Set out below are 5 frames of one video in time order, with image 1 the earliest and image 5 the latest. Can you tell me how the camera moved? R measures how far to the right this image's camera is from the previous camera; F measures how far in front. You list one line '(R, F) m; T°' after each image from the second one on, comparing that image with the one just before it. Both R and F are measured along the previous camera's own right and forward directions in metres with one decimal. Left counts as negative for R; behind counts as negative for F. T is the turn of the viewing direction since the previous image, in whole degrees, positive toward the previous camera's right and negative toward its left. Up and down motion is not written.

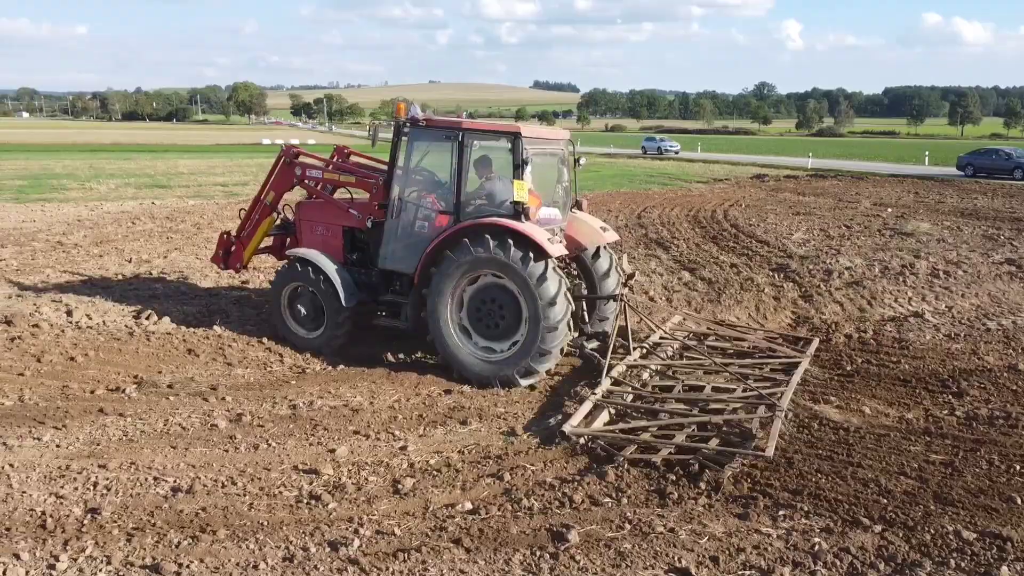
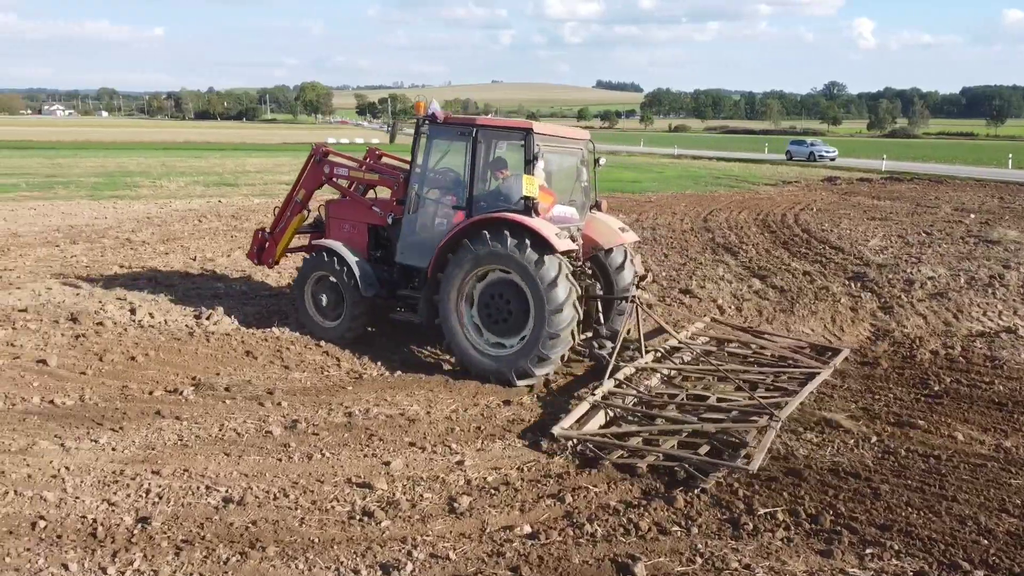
(0.0, +0.2) m; -4°
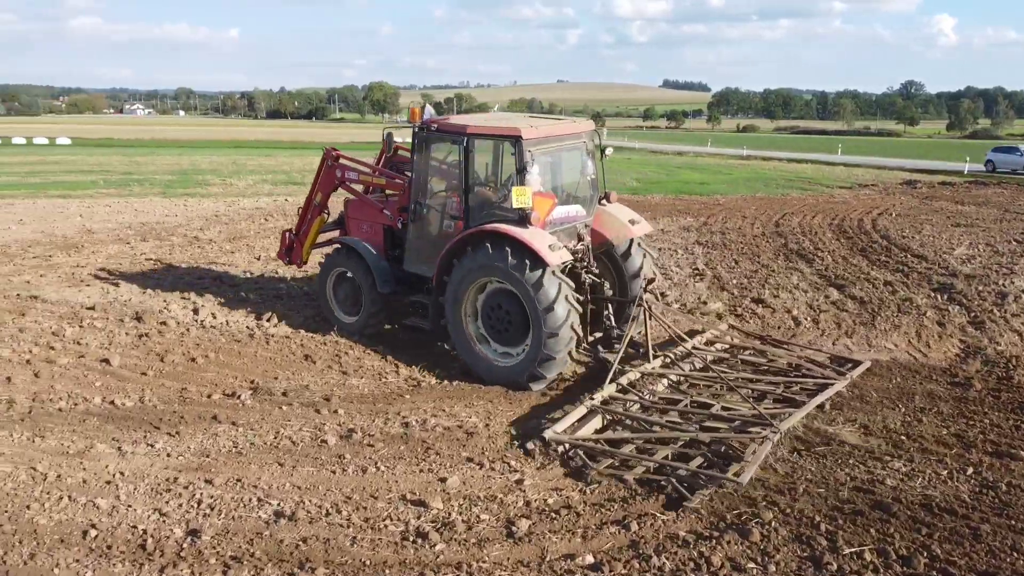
(0.0, +0.2) m; -4°
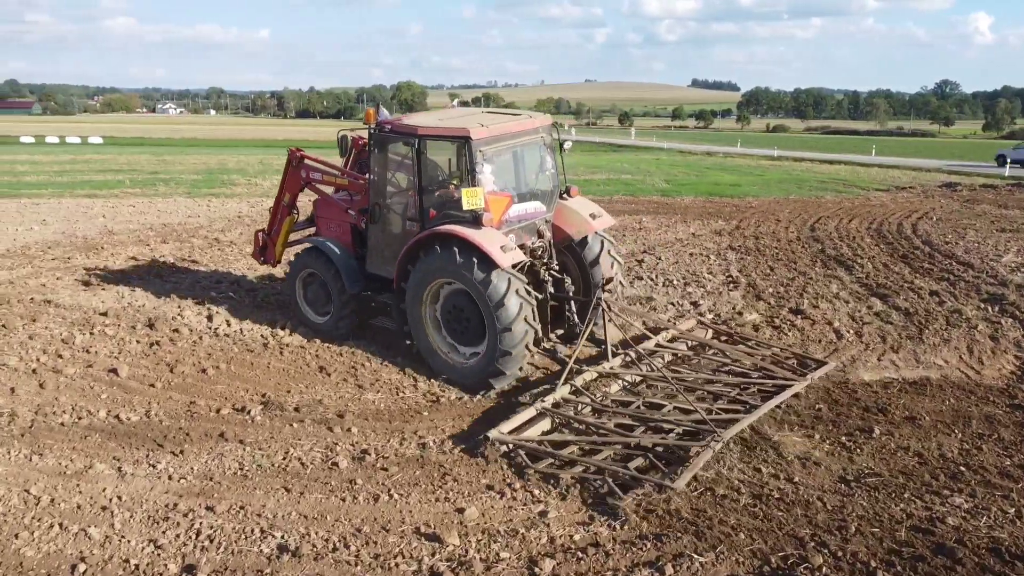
(0.0, +0.4) m; -2°
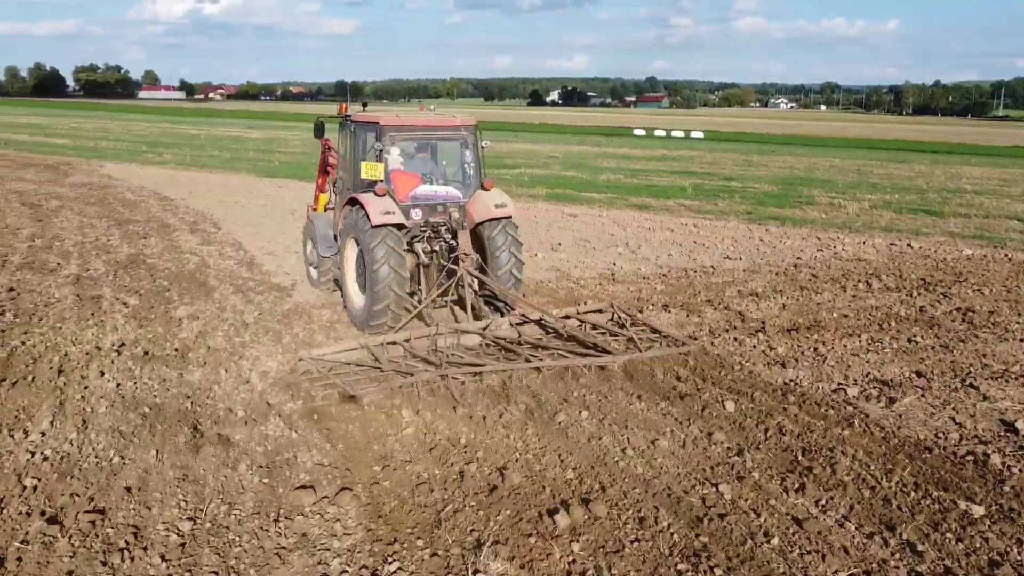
(-1.3, +4.9) m; -39°
